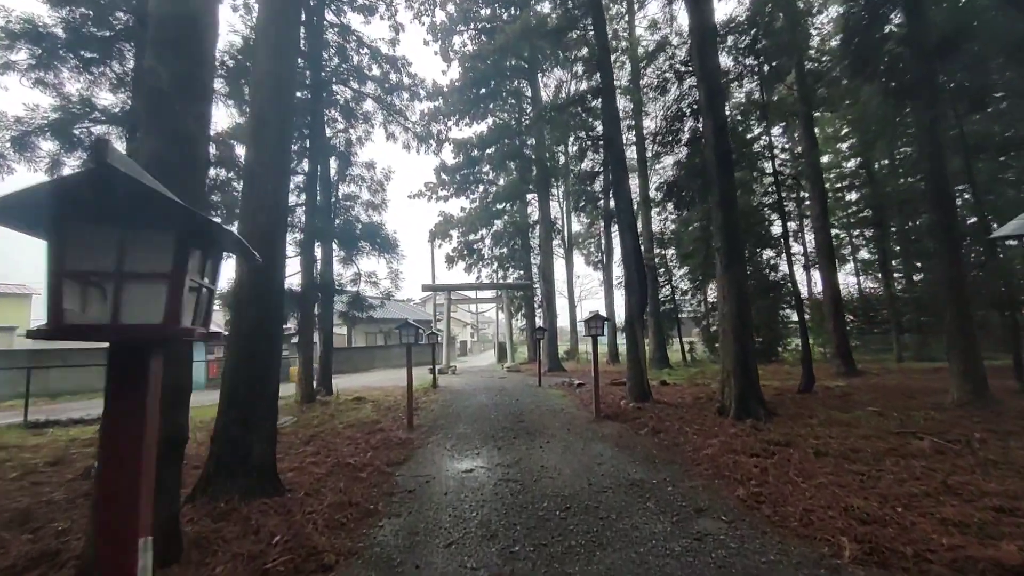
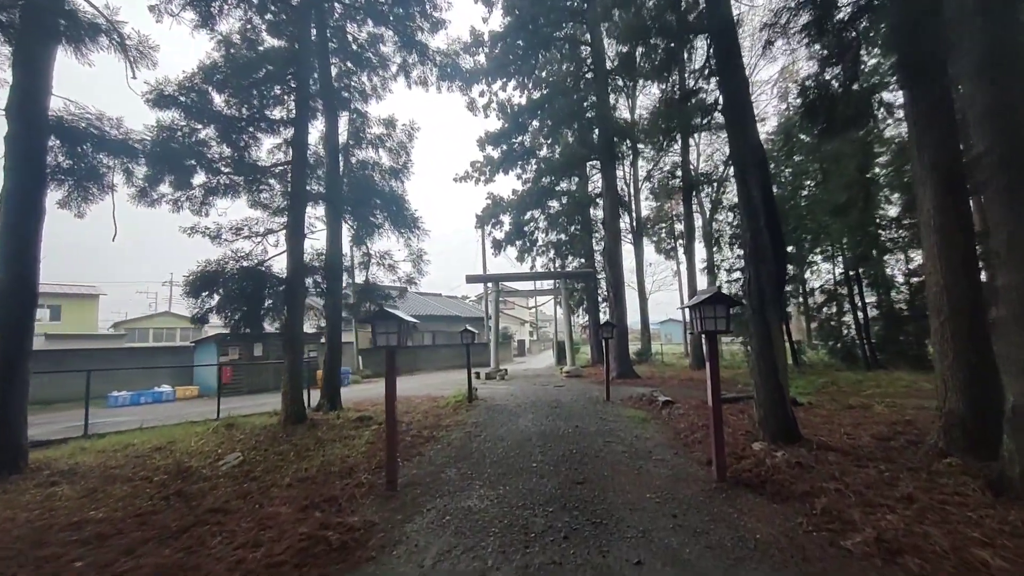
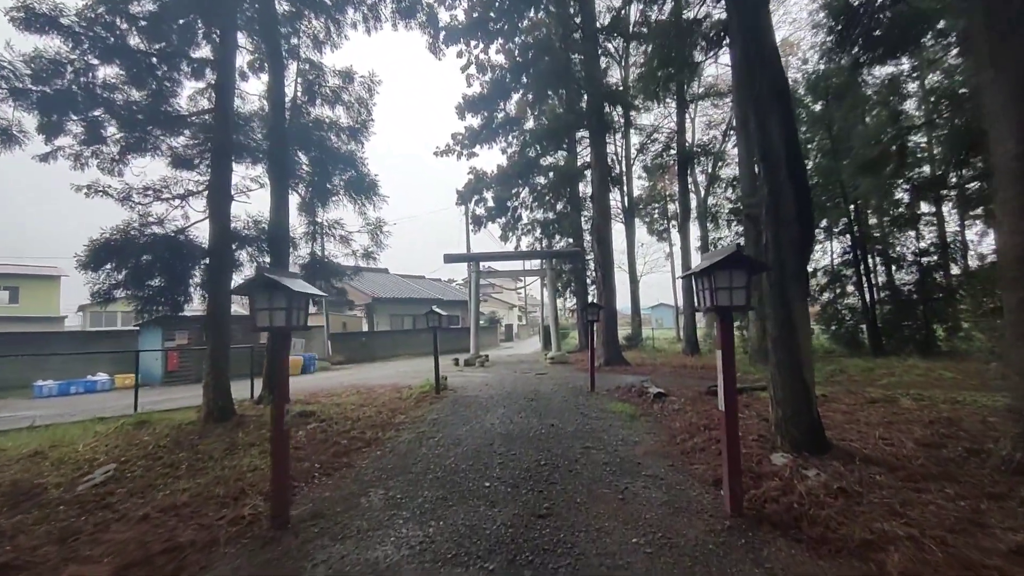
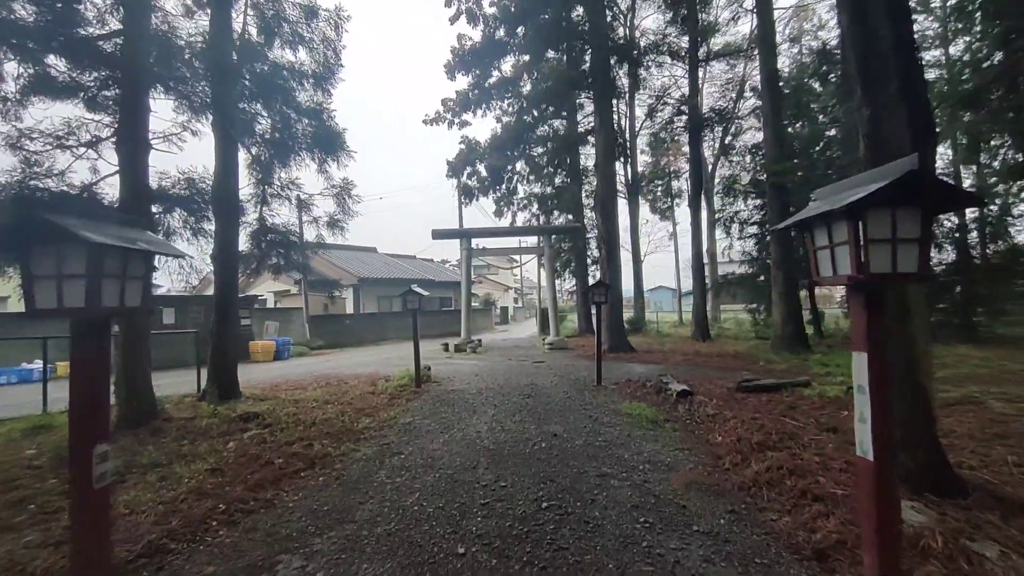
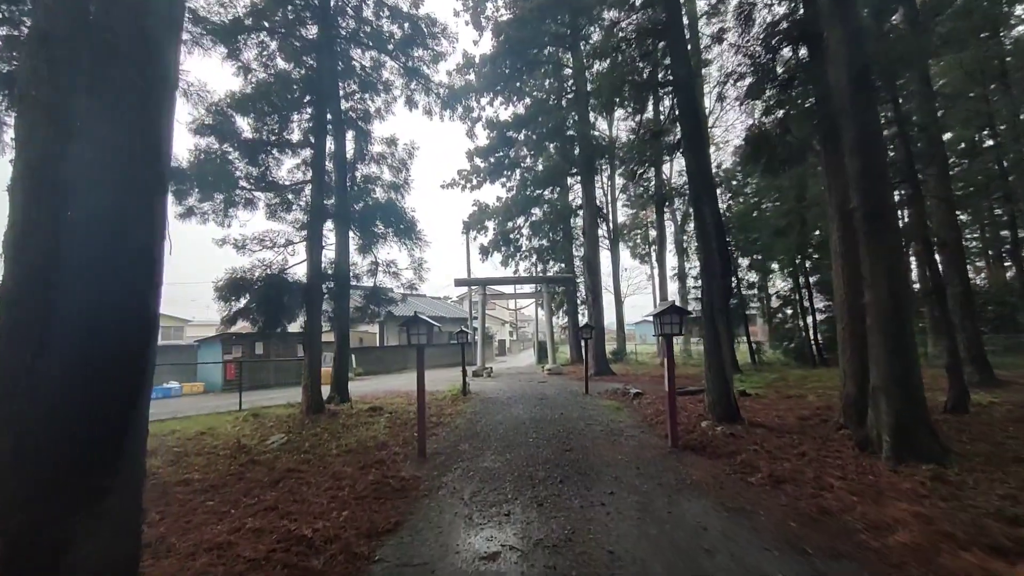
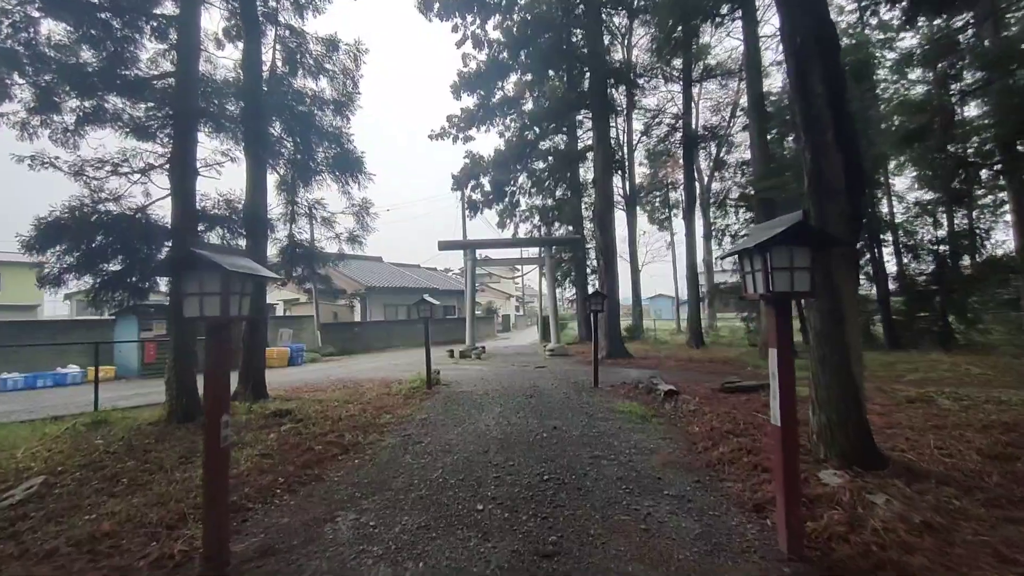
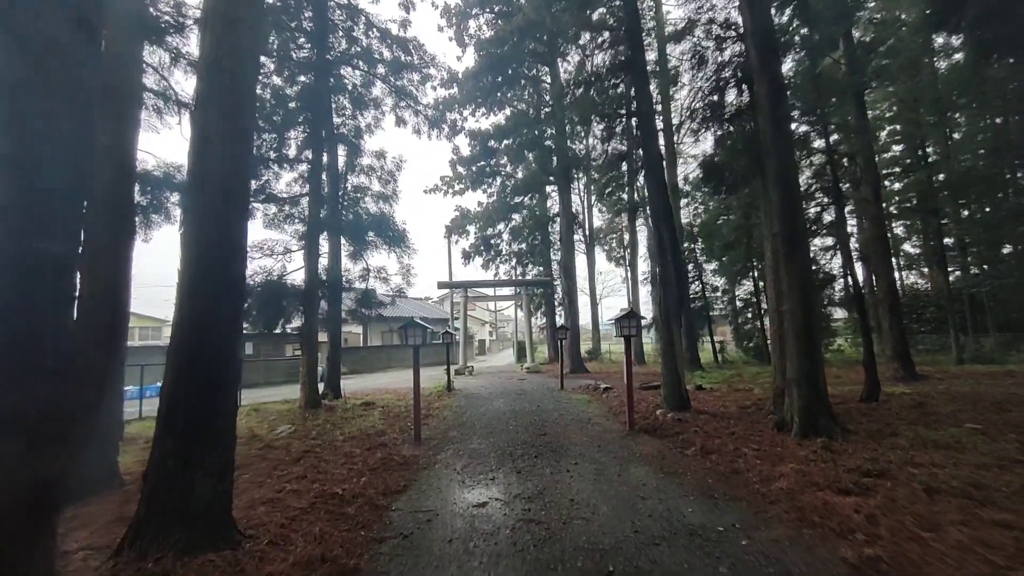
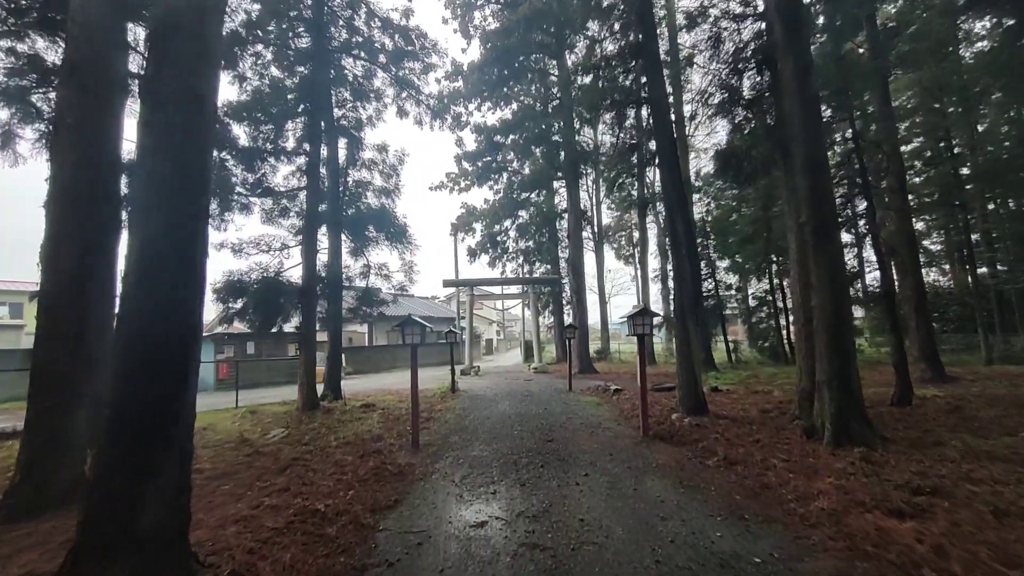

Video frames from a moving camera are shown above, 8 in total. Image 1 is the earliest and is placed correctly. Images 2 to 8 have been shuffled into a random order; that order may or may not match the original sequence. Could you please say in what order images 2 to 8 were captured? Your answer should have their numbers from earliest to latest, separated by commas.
7, 8, 5, 2, 3, 6, 4
